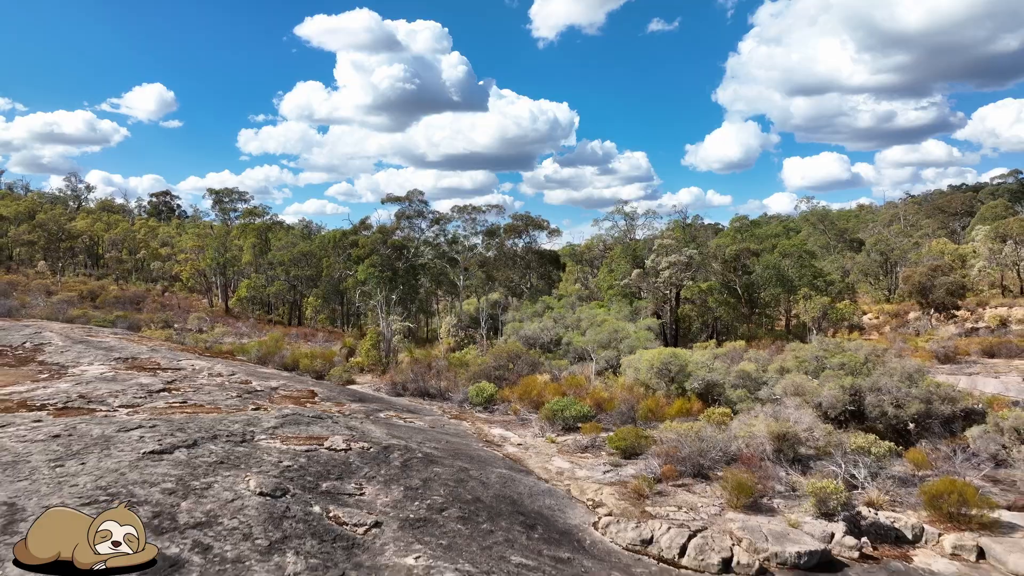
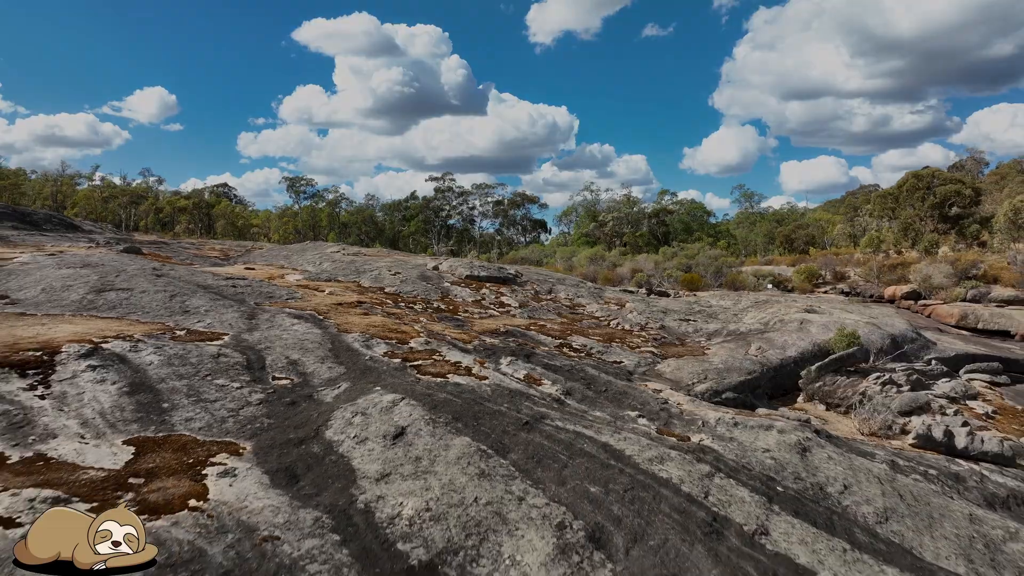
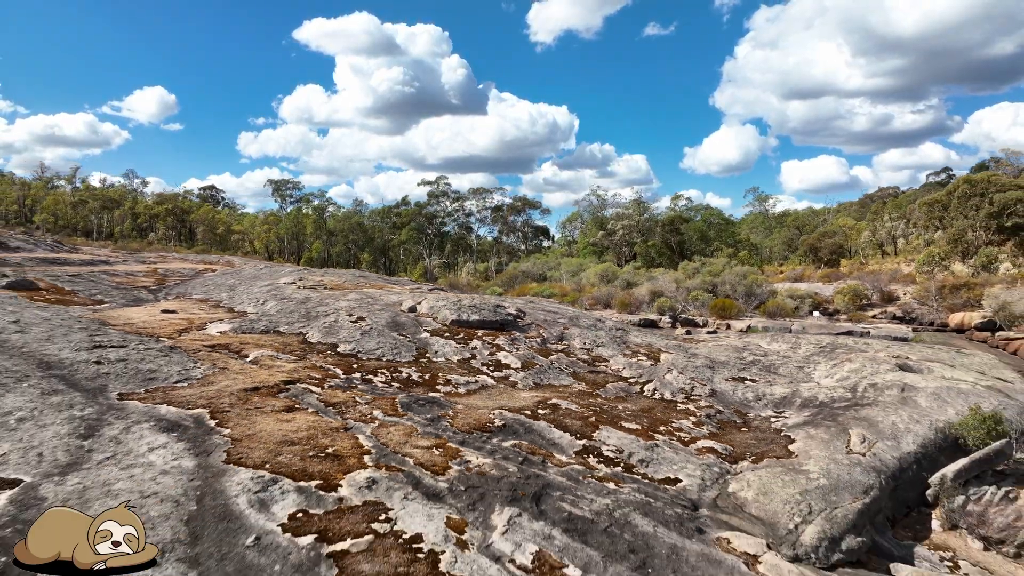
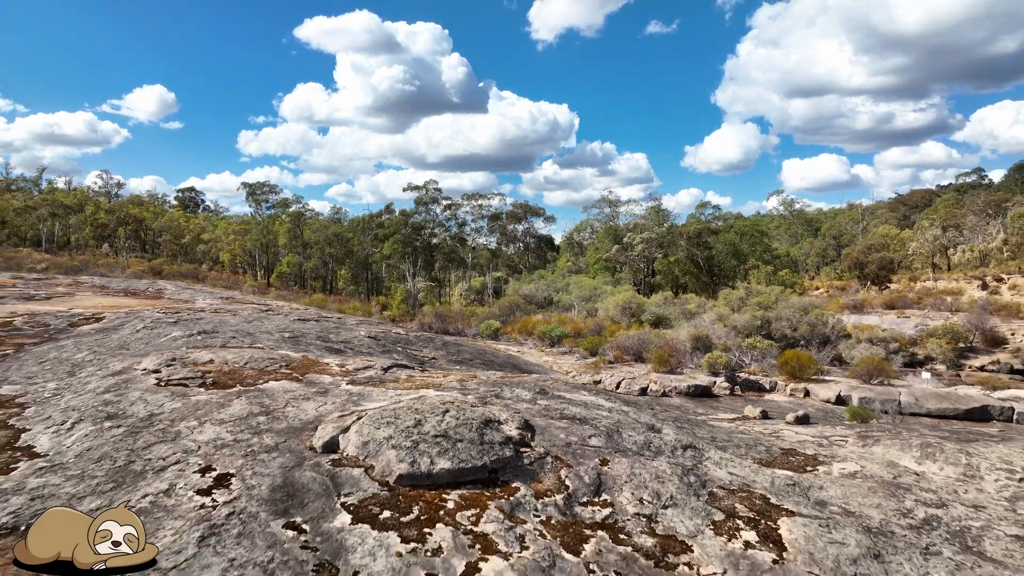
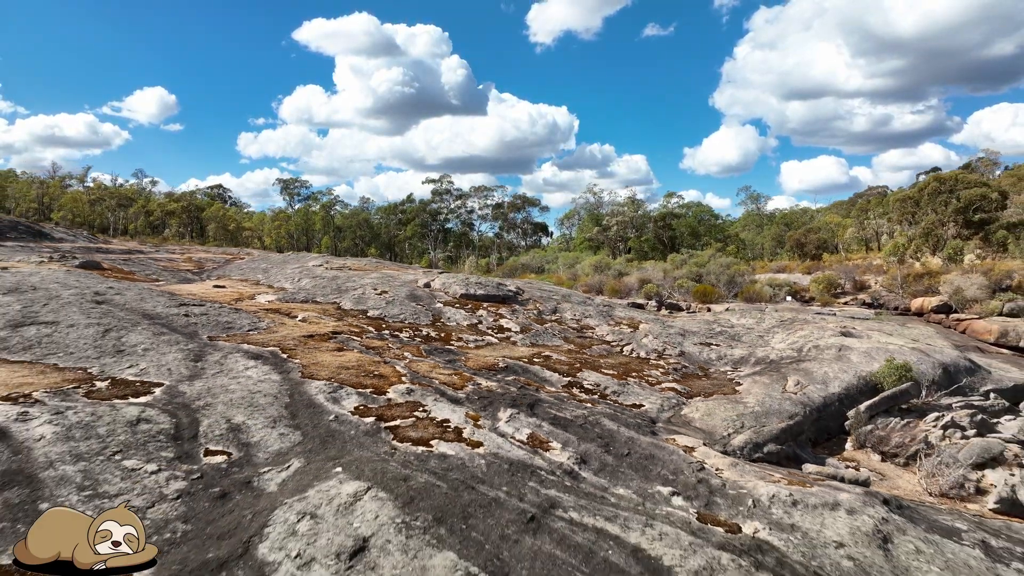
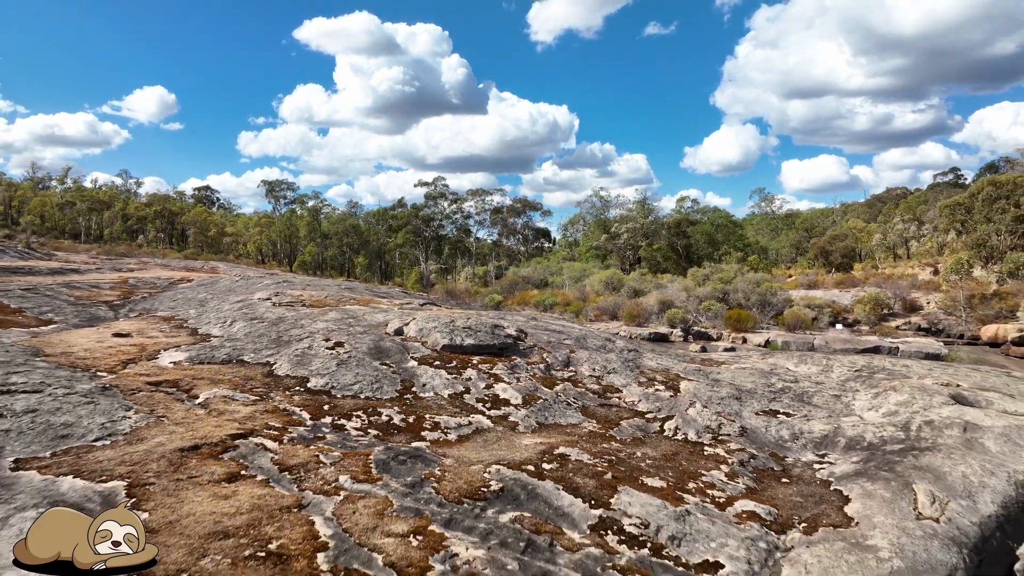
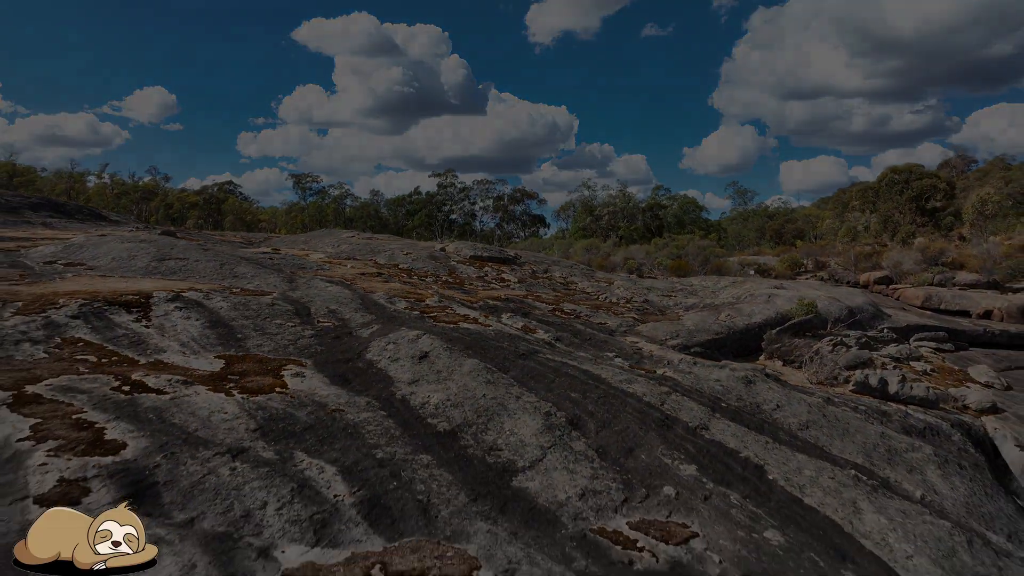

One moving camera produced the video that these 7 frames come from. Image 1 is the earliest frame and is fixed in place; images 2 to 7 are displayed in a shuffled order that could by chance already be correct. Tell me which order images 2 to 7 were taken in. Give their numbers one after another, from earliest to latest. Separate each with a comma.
4, 6, 3, 5, 2, 7
